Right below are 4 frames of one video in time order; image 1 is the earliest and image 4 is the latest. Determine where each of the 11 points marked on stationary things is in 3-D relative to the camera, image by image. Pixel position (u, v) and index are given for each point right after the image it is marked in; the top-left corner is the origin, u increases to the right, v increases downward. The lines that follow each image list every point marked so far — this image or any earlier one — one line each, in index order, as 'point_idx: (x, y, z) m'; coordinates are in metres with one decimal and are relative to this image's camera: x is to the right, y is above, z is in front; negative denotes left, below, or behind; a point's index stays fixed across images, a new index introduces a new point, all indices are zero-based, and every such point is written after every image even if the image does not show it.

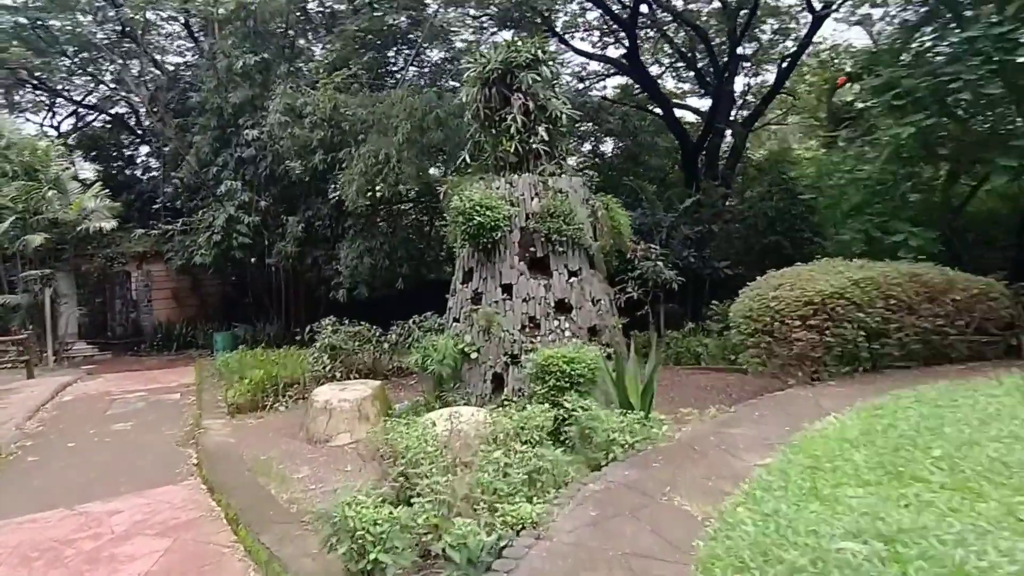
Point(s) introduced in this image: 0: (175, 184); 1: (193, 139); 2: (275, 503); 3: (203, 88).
0: (-5.9, +1.8, +12.0) m
1: (-5.4, +2.5, +11.6) m
2: (-1.3, -1.2, +3.7) m
3: (-5.0, +3.2, +11.2) m
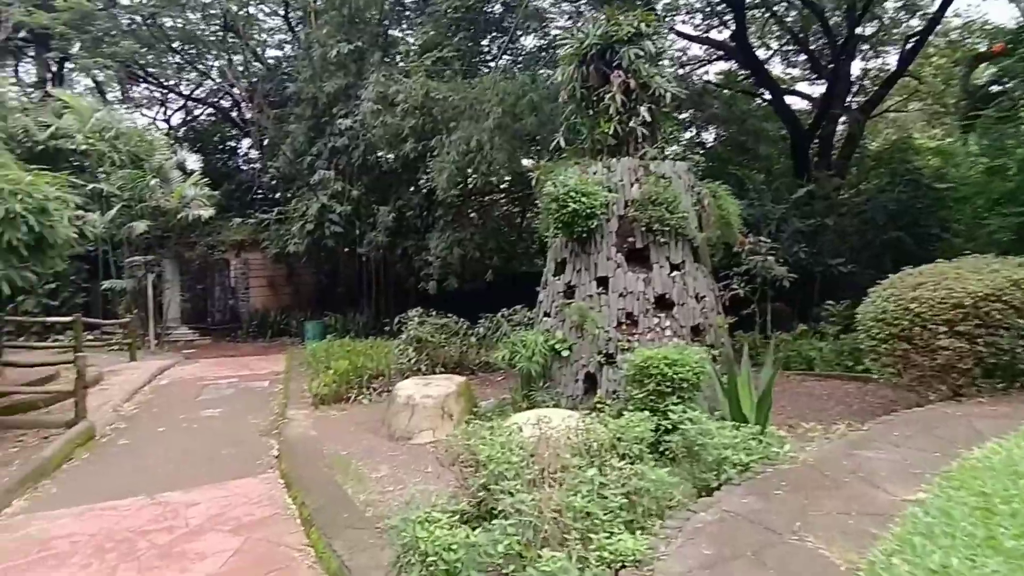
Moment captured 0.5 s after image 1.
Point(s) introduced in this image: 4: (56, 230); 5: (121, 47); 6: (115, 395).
0: (-4.3, +2.0, +12.3) m
1: (-3.8, +2.7, +11.9) m
2: (-0.8, -1.1, +3.6) m
3: (-3.5, +3.4, +11.4) m
4: (-3.3, +0.4, +5.2) m
5: (-6.7, +4.1, +11.8) m
6: (-3.8, -1.0, +6.8) m
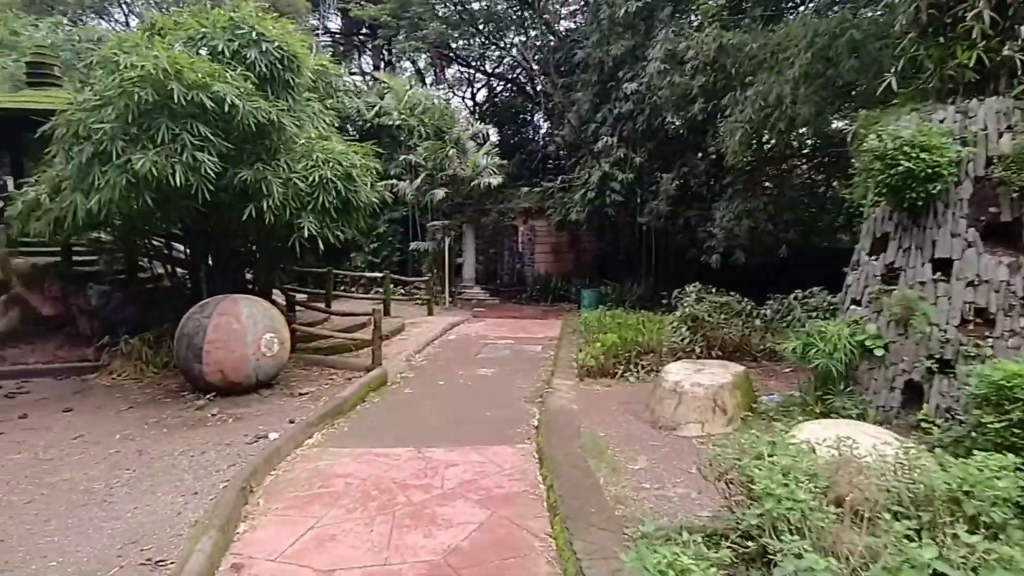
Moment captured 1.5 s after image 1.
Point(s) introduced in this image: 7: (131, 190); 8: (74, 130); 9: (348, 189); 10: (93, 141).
0: (+0.8, +2.6, +12.4) m
1: (+1.1, +3.3, +11.8) m
2: (+0.4, -1.0, +3.2) m
3: (+1.2, +3.9, +11.2) m
4: (-1.2, +0.8, +5.5) m
5: (-1.5, +4.8, +12.8) m
6: (-1.1, -0.6, +7.2) m
7: (-2.5, +0.7, +4.6) m
8: (-2.9, +1.1, +4.7) m
9: (-1.3, +0.8, +5.4) m
10: (-2.7, +1.0, +4.5) m
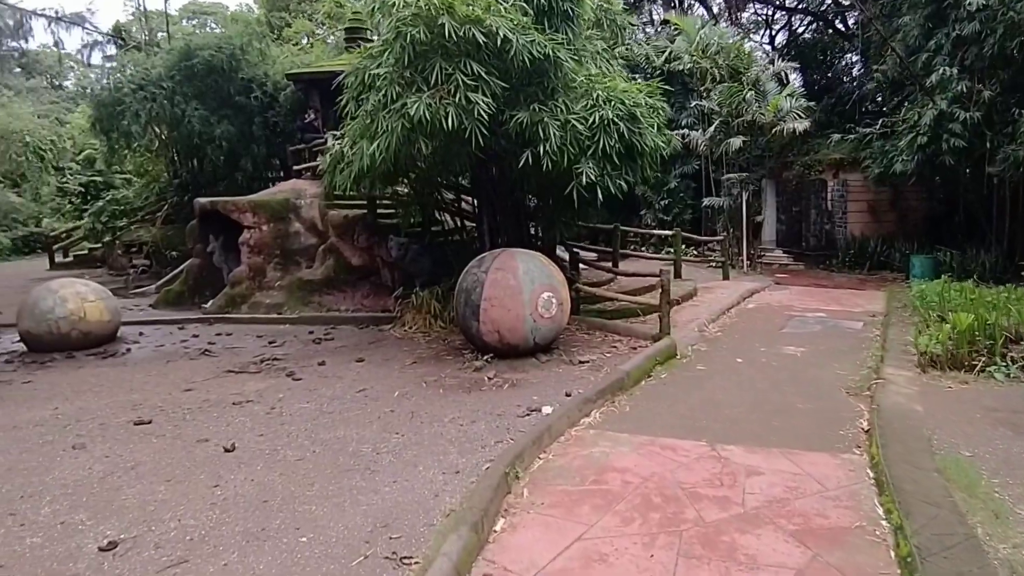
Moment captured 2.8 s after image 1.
0: (+5.5, +3.2, +10.3) m
1: (+5.5, +3.8, +9.6) m
2: (+1.5, -0.8, +2.1) m
3: (+5.4, +4.4, +8.9) m
4: (+0.9, +1.1, +4.8) m
5: (+3.6, +5.4, +11.4) m
6: (+1.7, -0.2, +6.4) m
7: (-0.7, +1.0, +4.4) m
8: (-1.0, +1.4, +4.7) m
9: (+0.8, +1.1, +4.8) m
10: (-0.9, +1.3, +4.5) m
